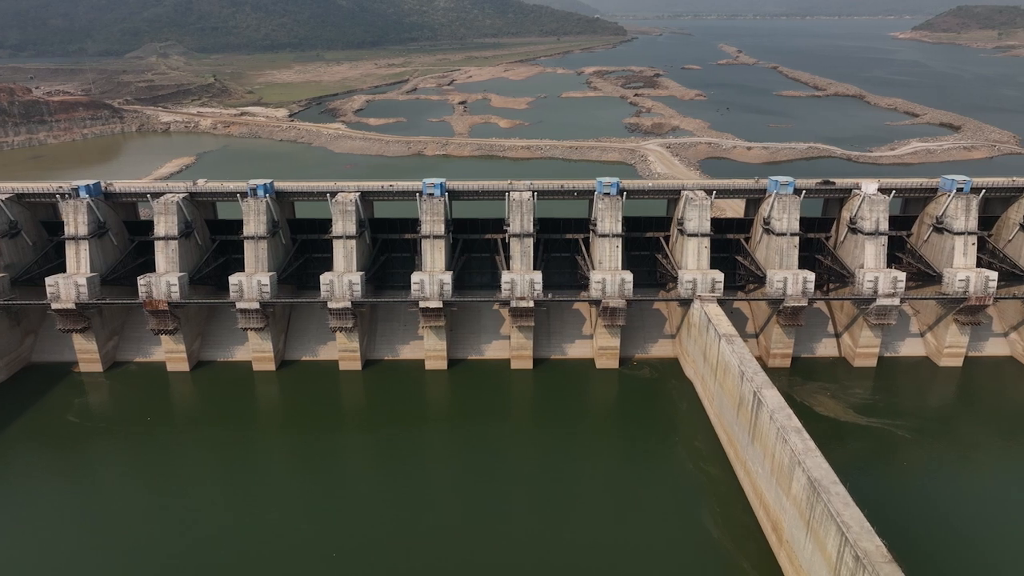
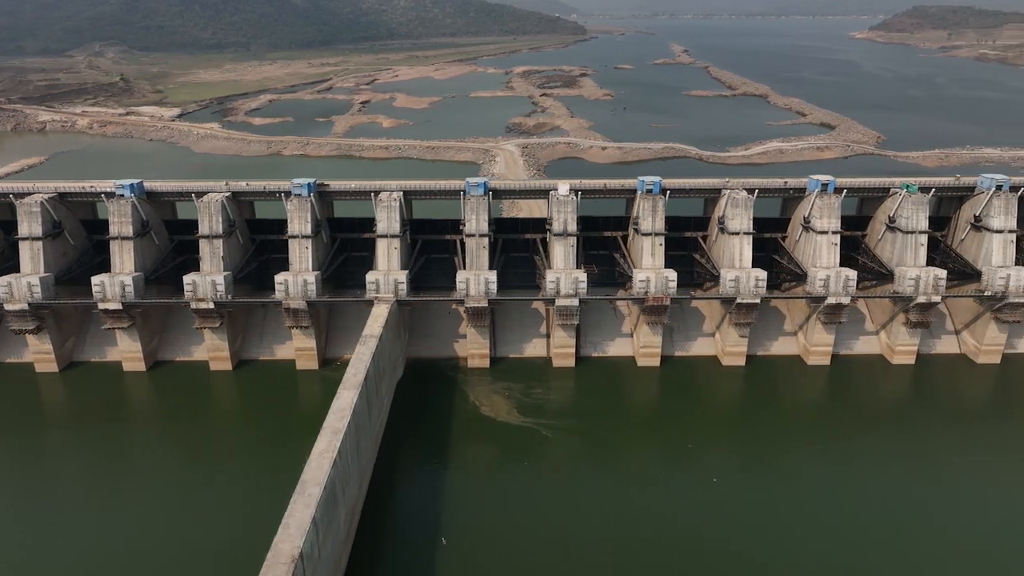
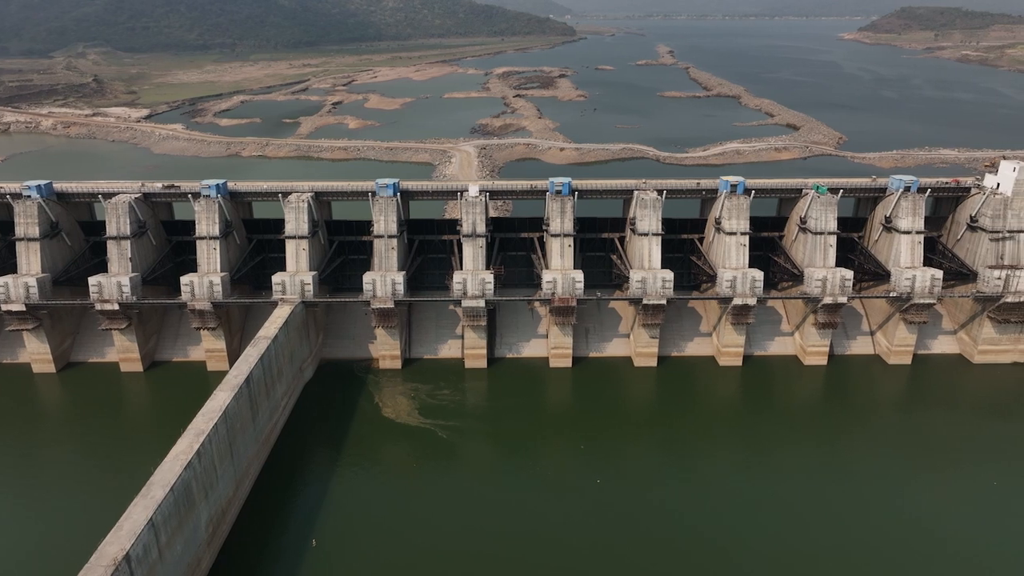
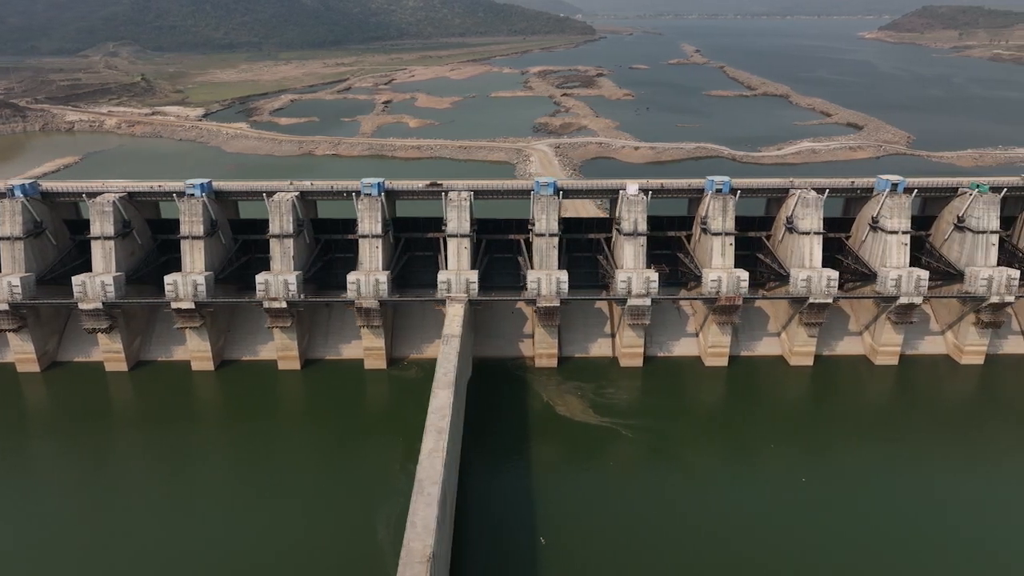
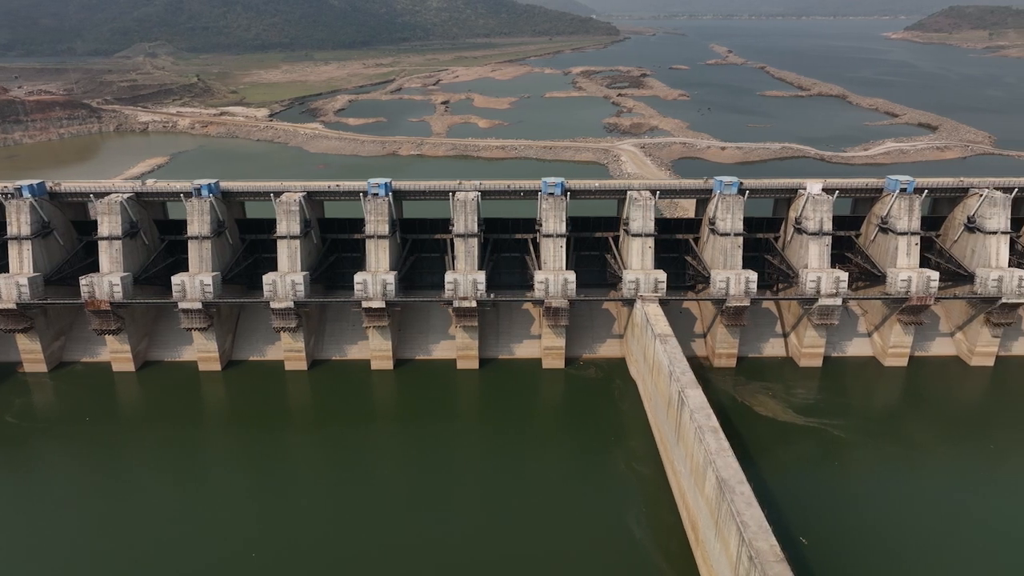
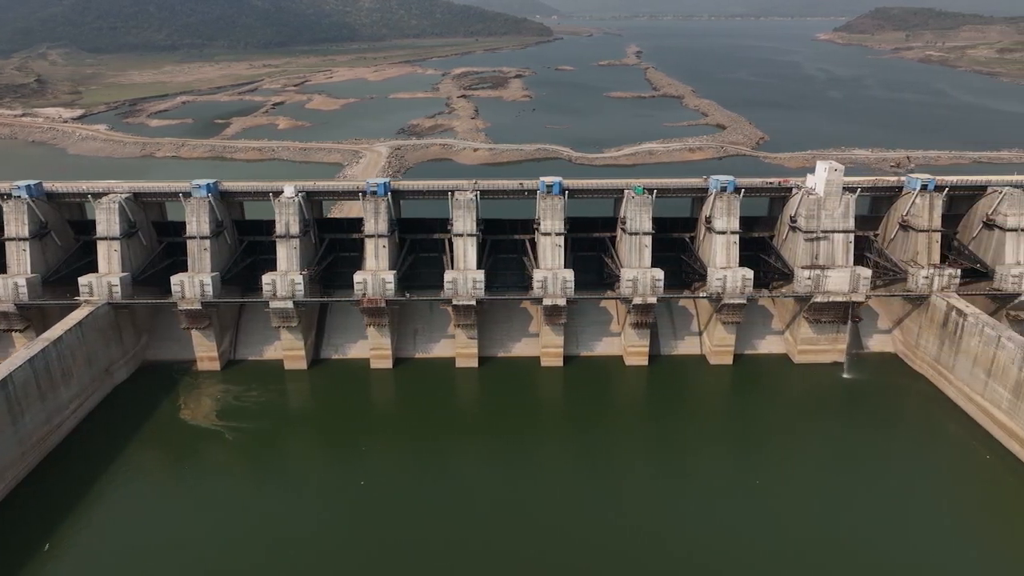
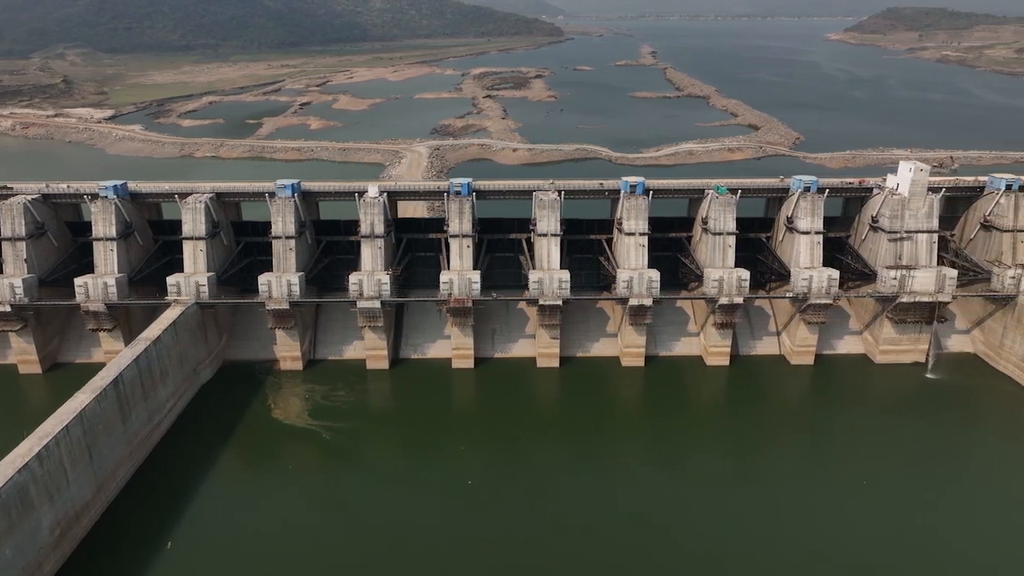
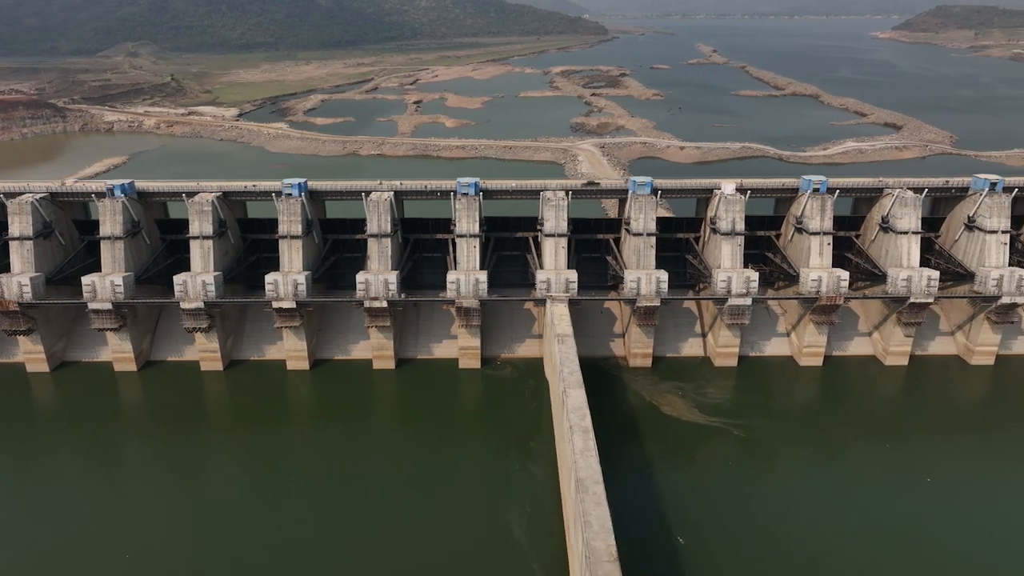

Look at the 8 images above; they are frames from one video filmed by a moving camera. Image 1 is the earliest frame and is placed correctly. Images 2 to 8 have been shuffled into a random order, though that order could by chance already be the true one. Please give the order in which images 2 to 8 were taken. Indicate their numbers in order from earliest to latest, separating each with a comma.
5, 8, 4, 2, 3, 7, 6
